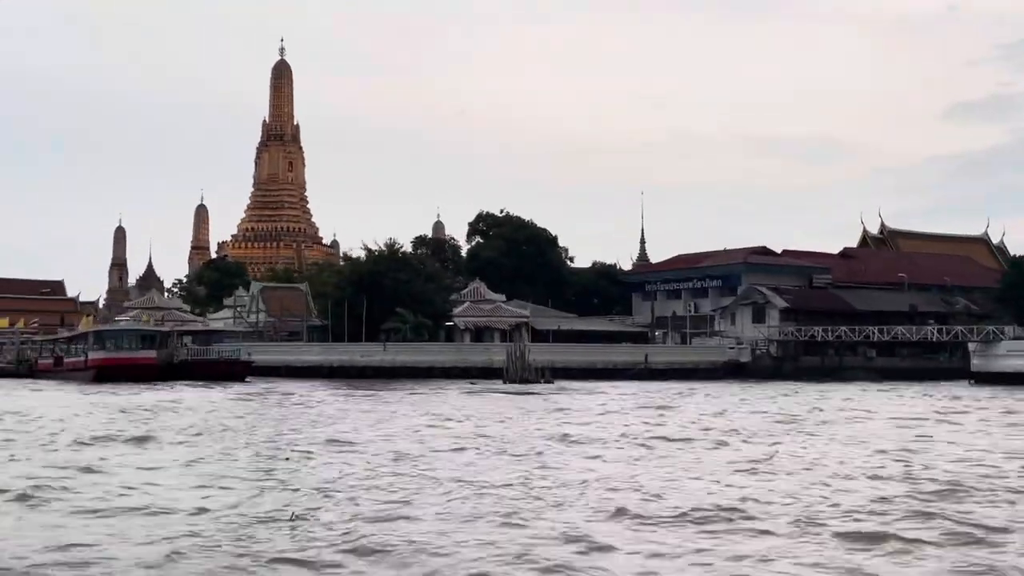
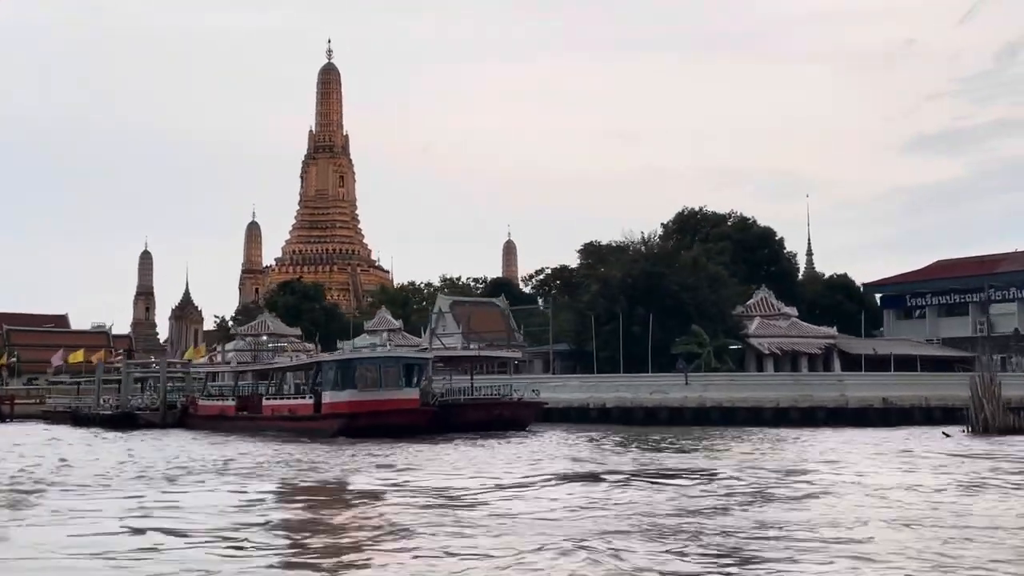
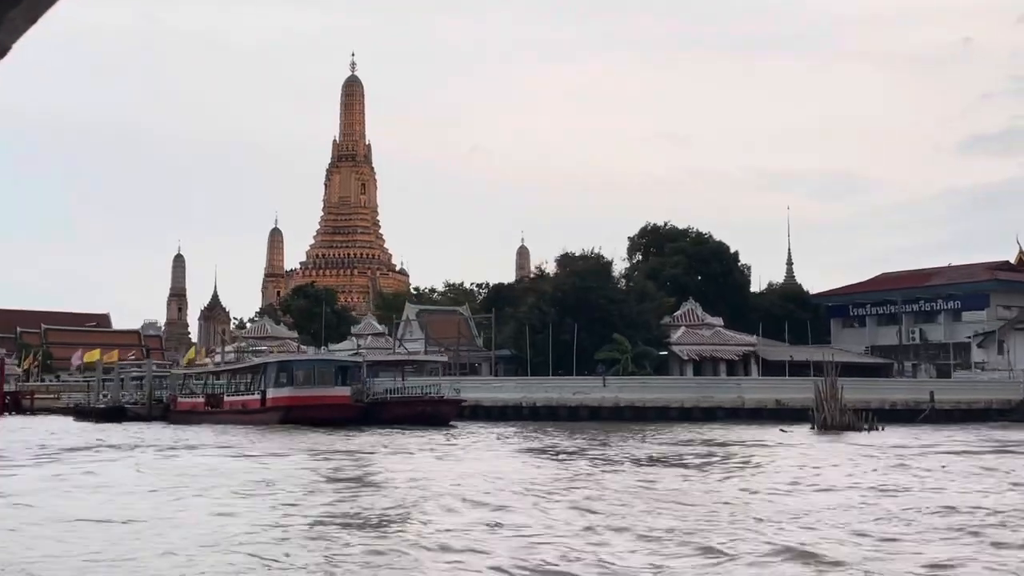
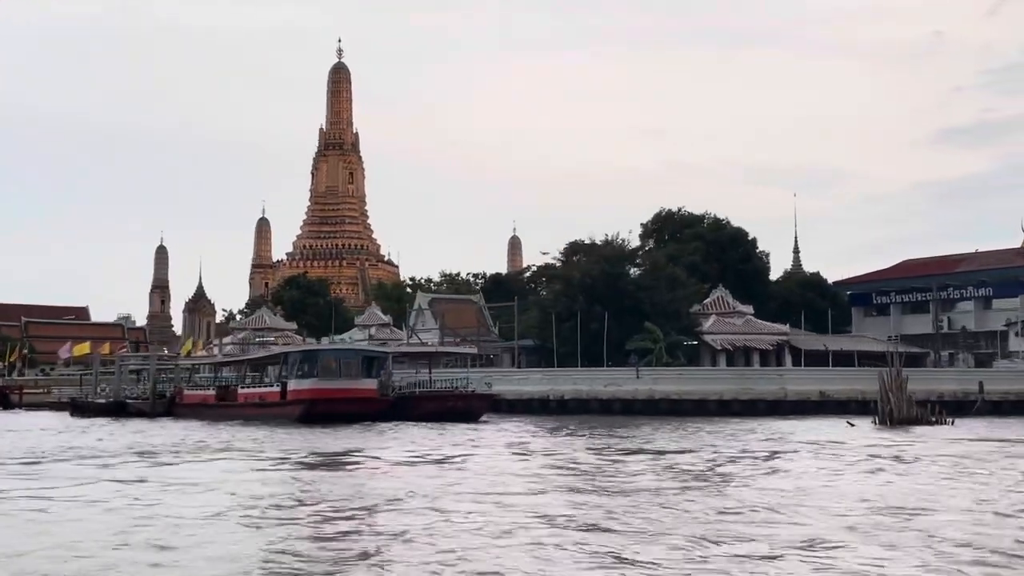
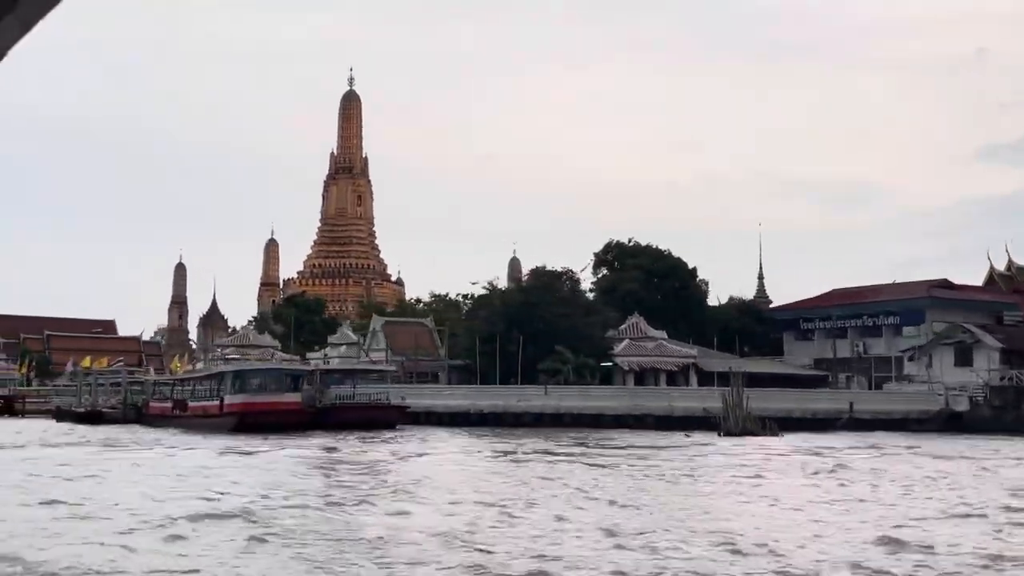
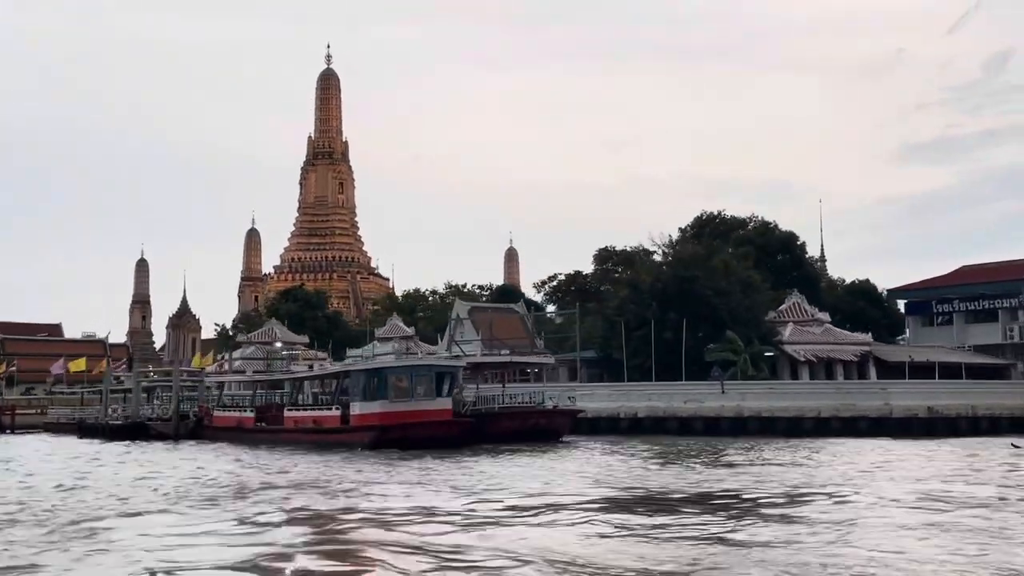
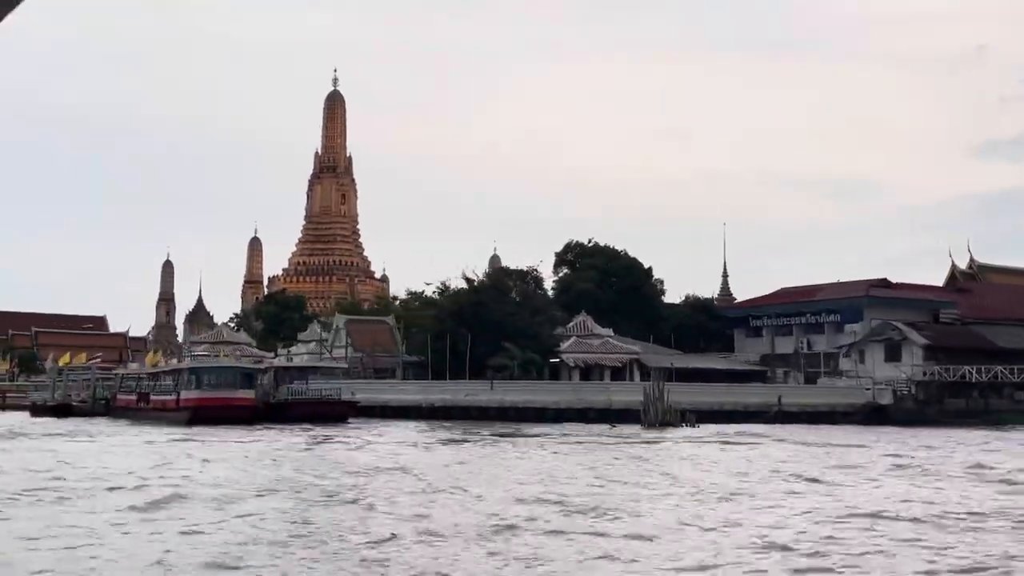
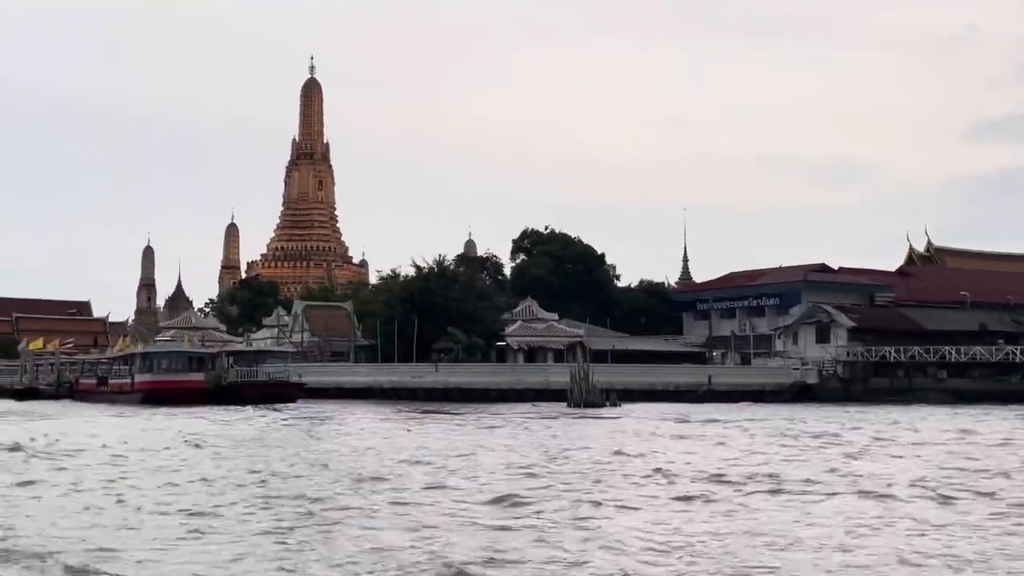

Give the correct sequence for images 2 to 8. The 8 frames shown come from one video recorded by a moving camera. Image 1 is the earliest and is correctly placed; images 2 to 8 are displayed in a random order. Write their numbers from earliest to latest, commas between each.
8, 7, 5, 3, 4, 2, 6
